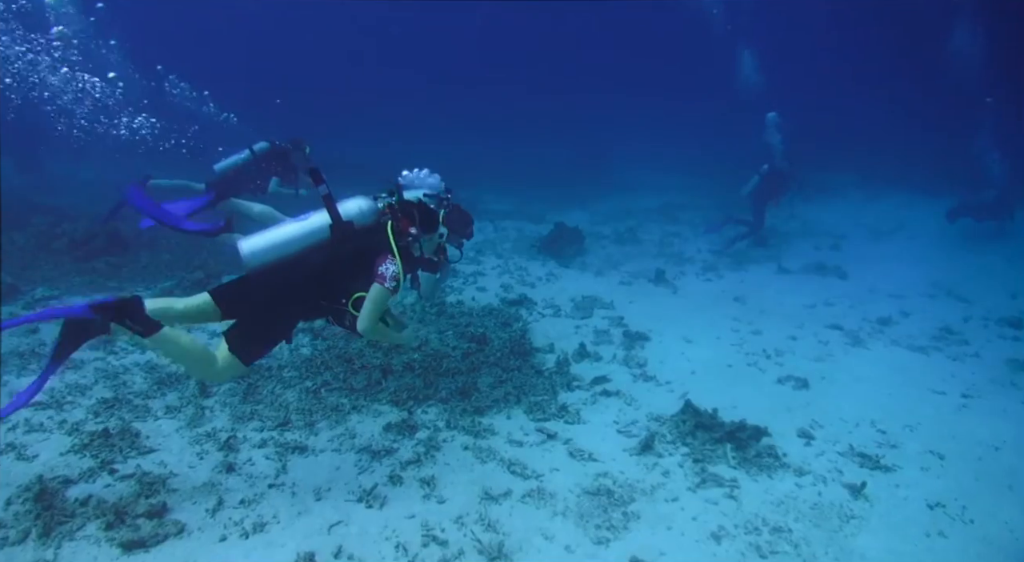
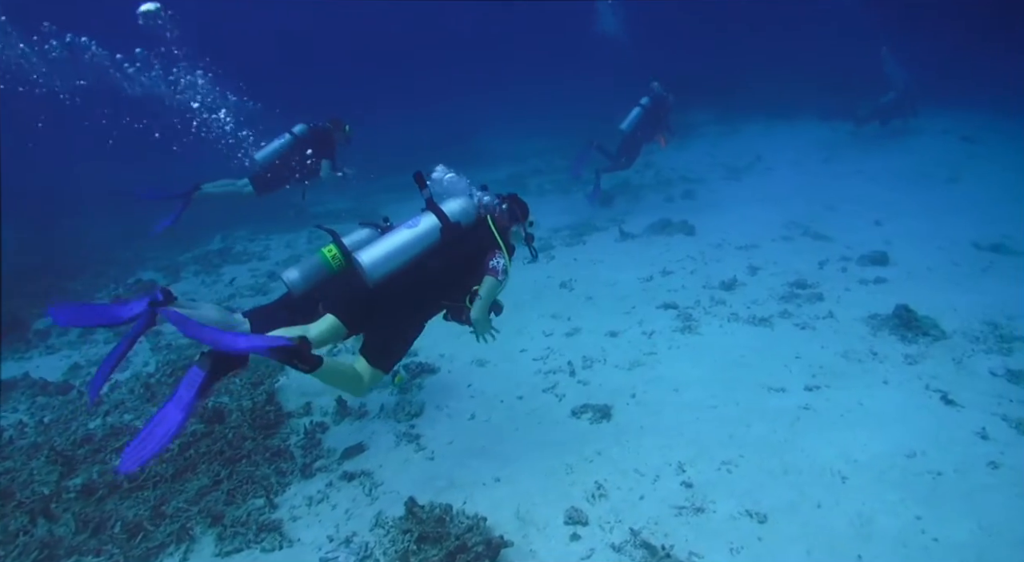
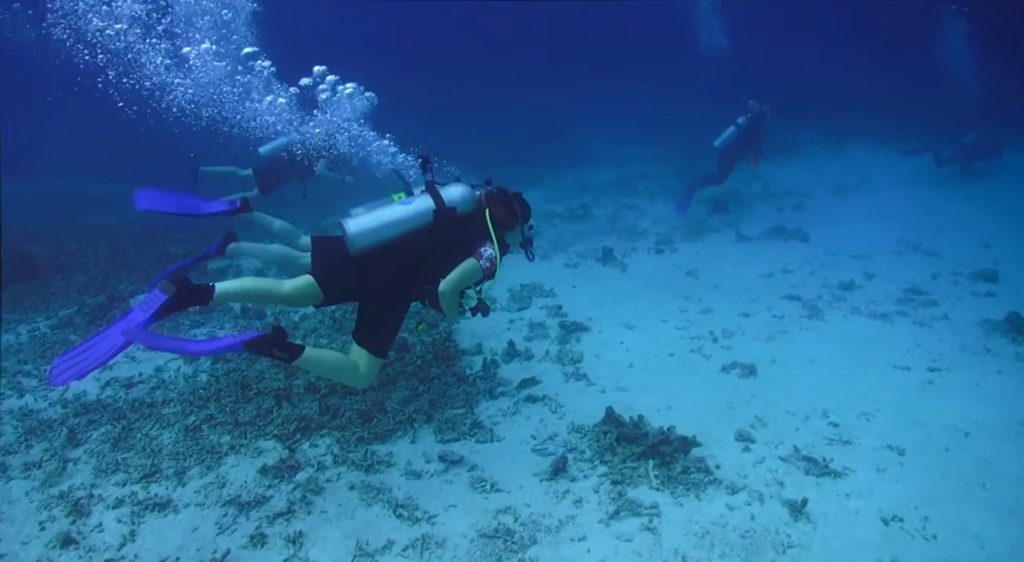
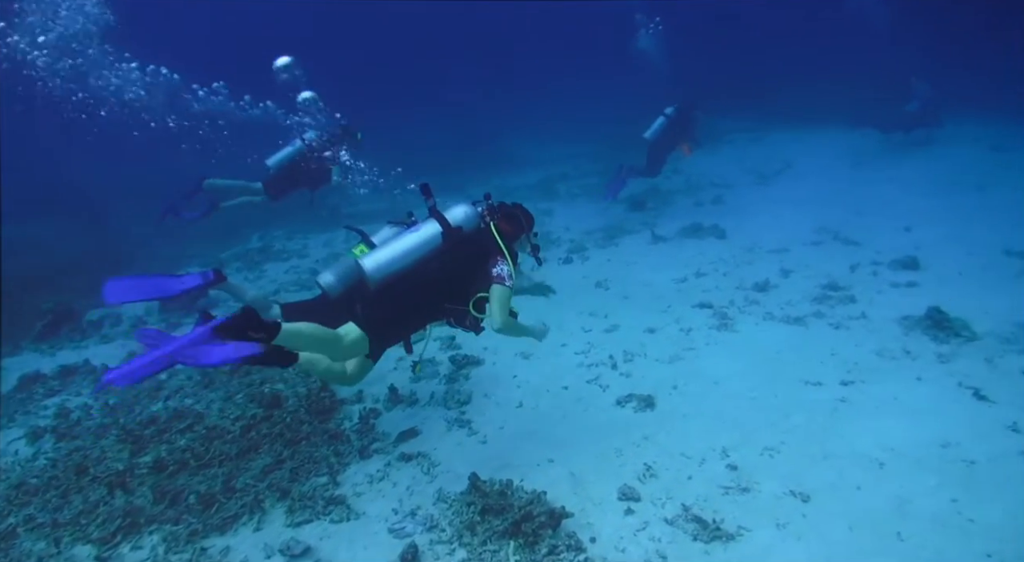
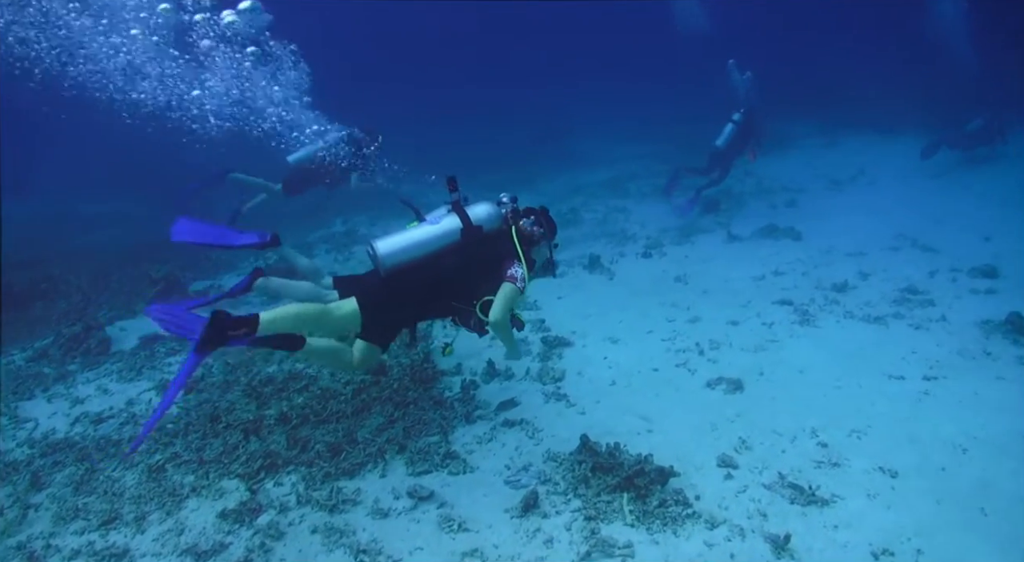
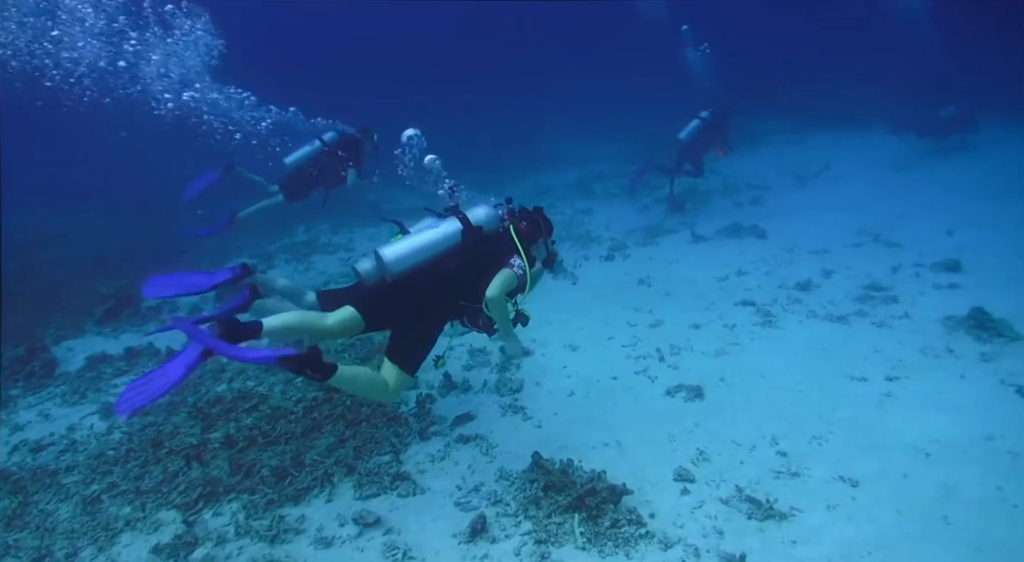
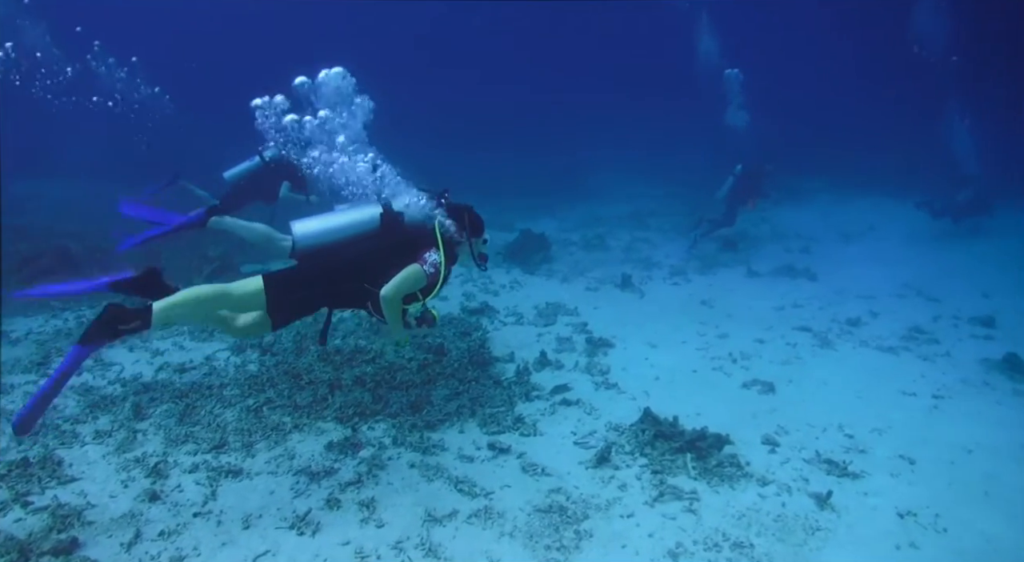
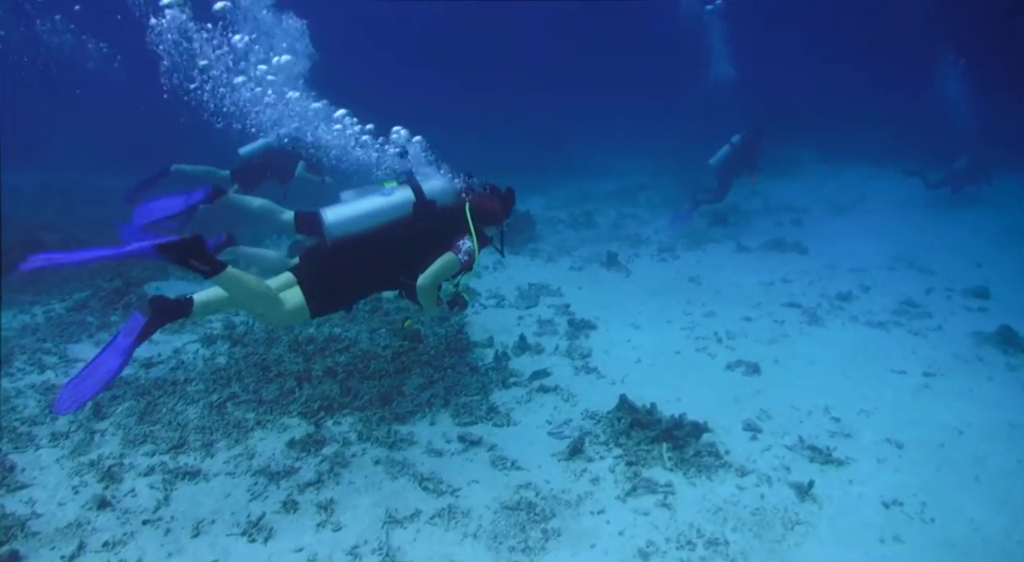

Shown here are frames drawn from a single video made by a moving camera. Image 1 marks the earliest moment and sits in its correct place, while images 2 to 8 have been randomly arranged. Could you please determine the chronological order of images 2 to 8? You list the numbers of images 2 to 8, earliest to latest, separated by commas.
7, 8, 3, 5, 6, 4, 2
